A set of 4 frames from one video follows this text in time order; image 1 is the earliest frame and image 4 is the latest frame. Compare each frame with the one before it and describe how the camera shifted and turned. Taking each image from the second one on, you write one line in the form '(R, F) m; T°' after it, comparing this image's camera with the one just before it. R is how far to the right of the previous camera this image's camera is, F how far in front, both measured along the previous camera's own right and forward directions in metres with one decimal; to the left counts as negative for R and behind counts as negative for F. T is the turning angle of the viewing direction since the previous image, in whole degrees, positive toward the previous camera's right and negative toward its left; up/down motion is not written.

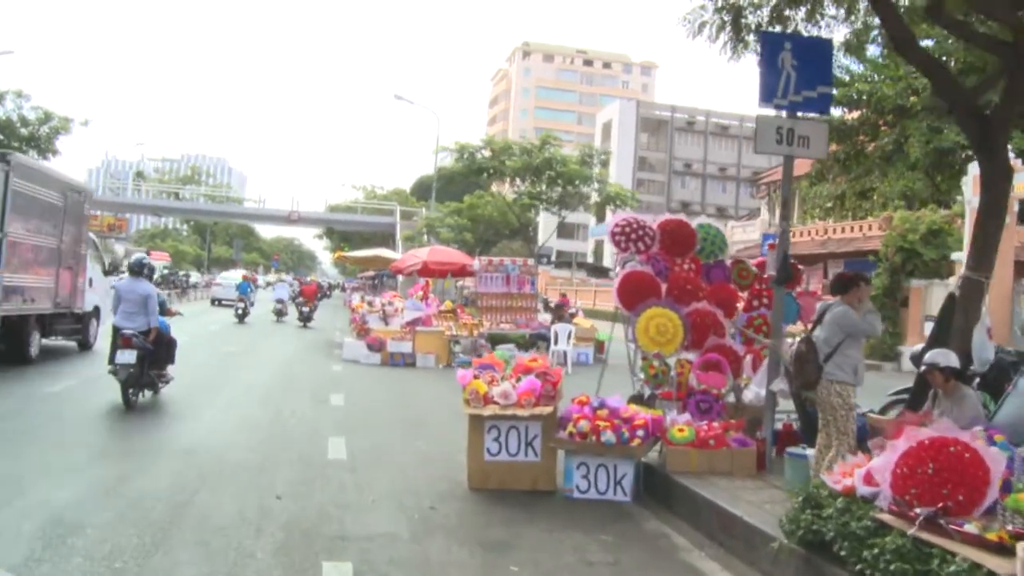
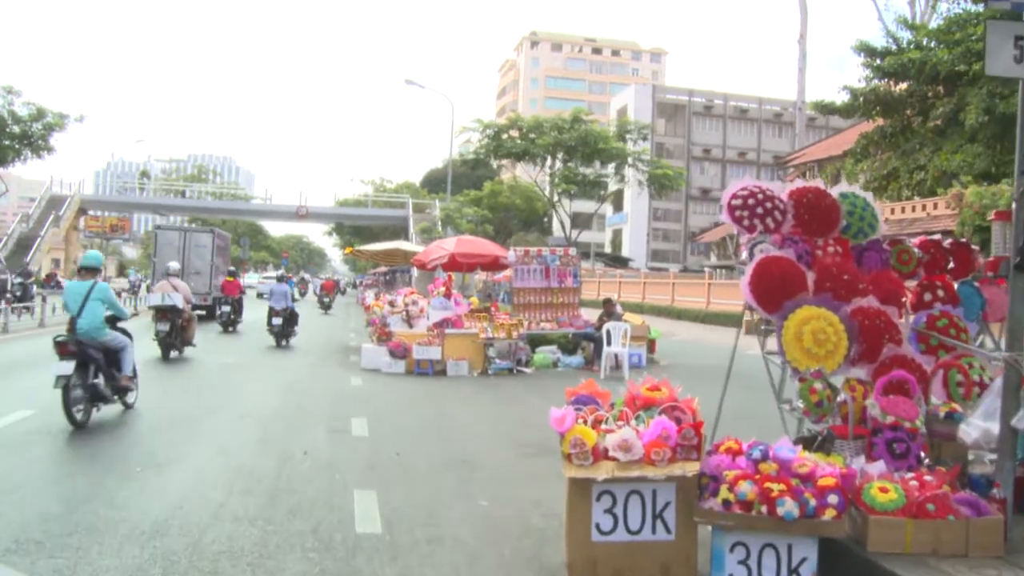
(-0.6, +2.2) m; -1°
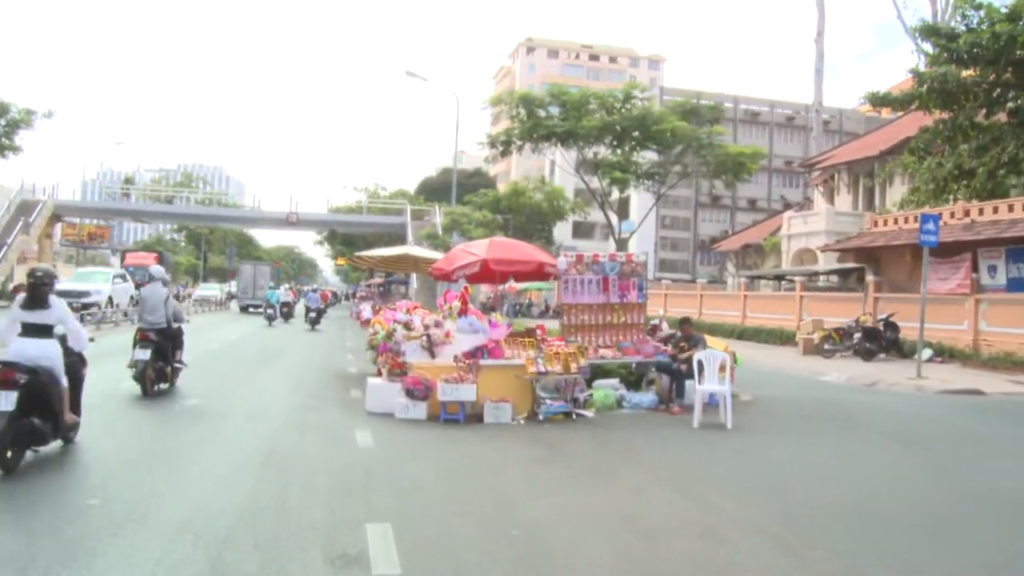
(-0.8, +3.6) m; +1°
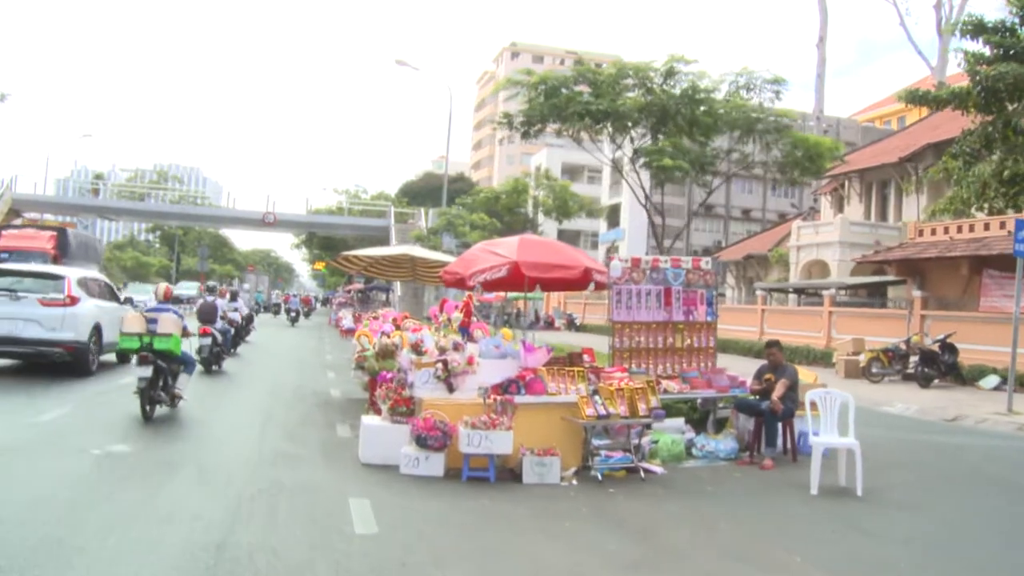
(-0.7, +2.8) m; +1°
